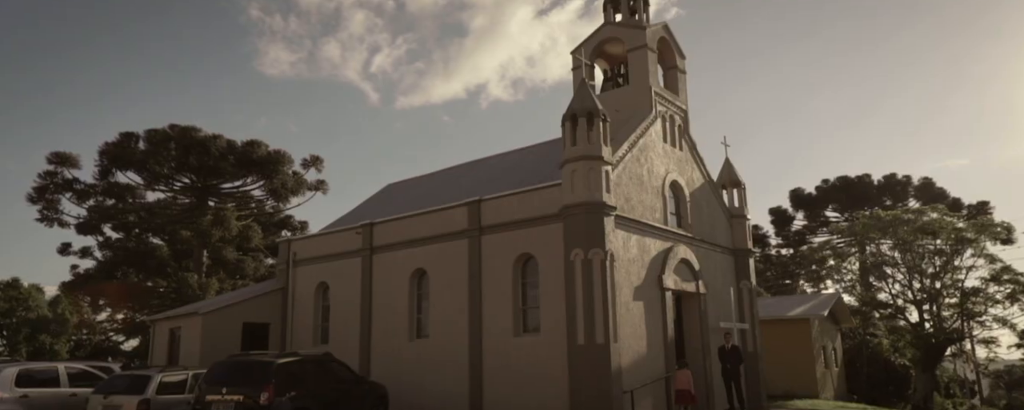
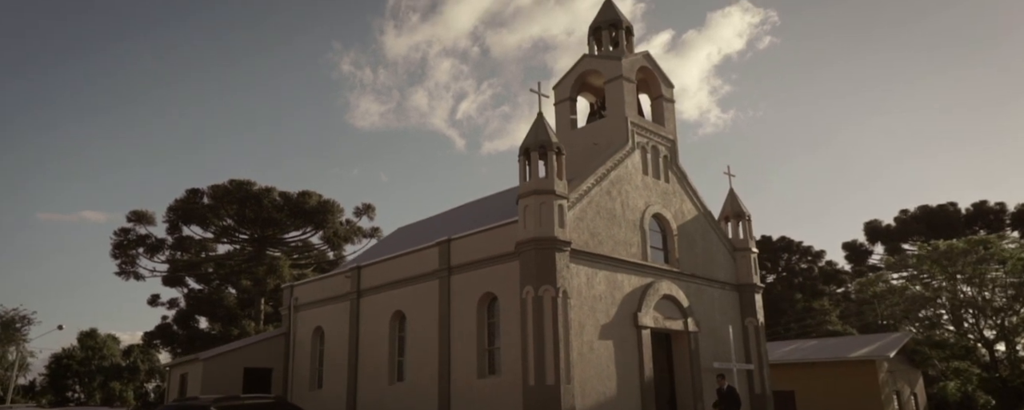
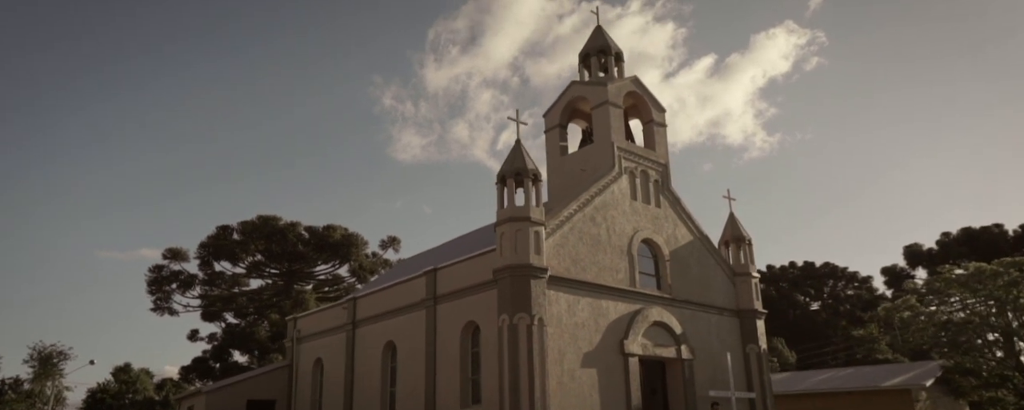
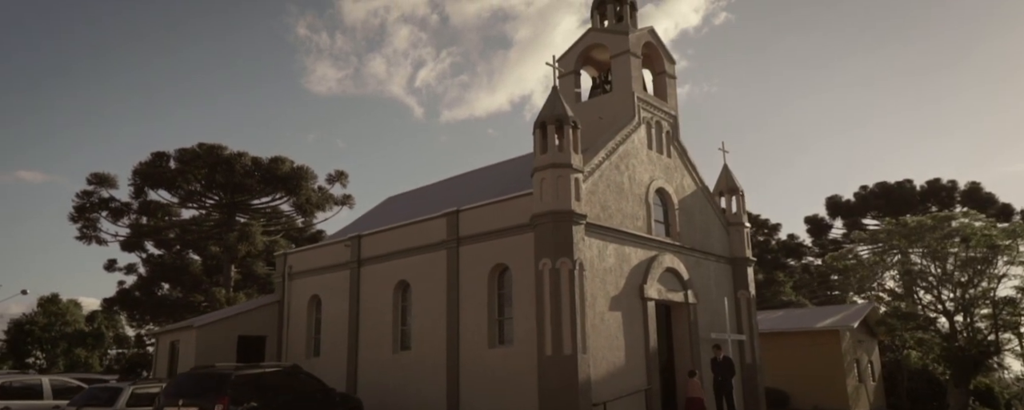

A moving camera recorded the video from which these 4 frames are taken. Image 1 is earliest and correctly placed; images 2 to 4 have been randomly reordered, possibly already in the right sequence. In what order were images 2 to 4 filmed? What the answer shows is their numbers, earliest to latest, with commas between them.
4, 2, 3
